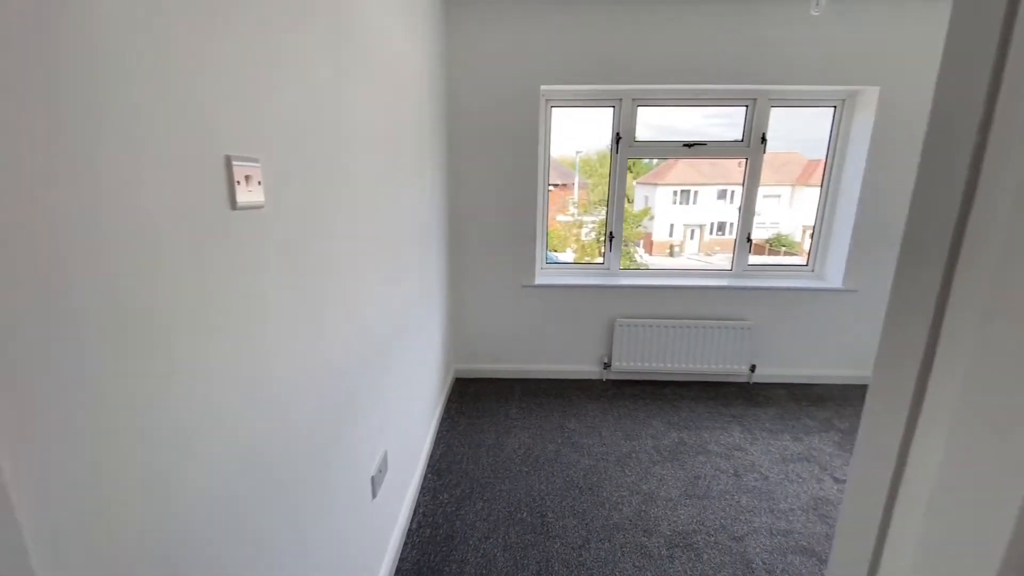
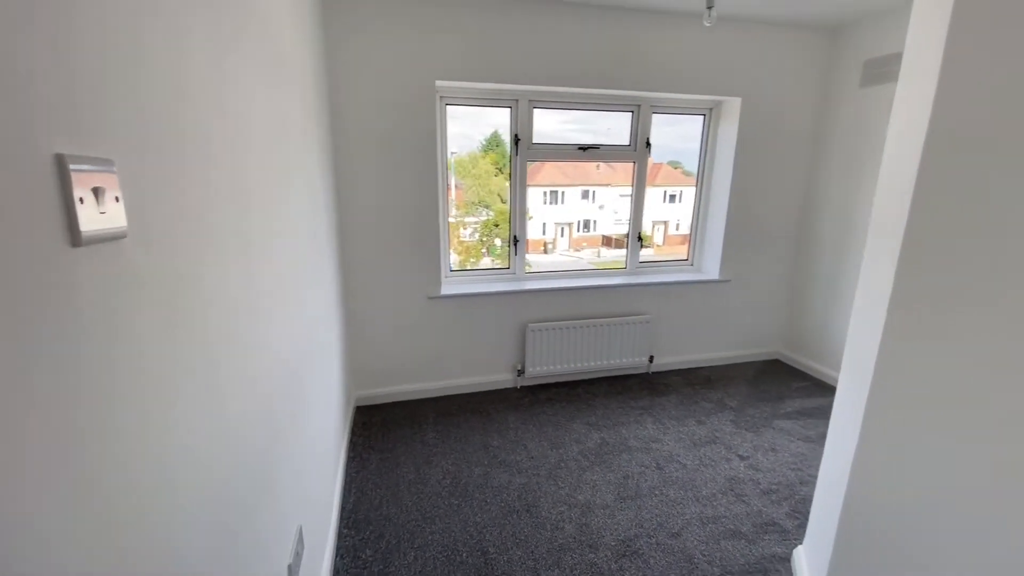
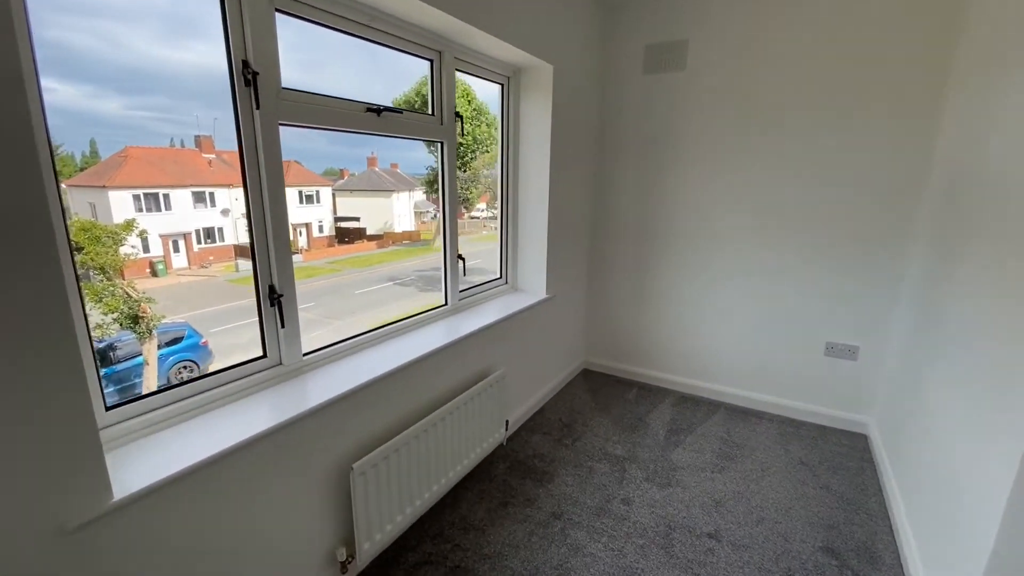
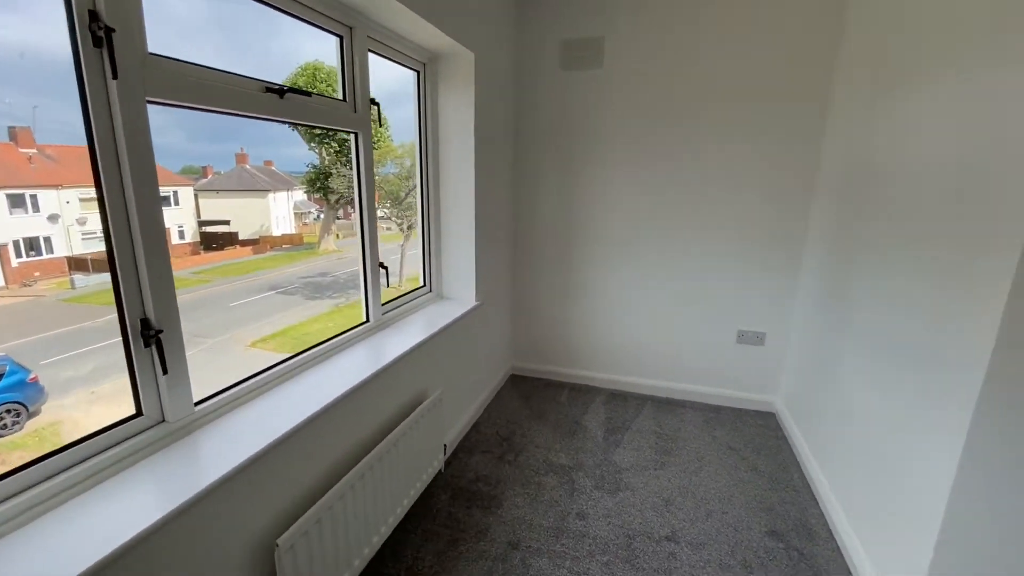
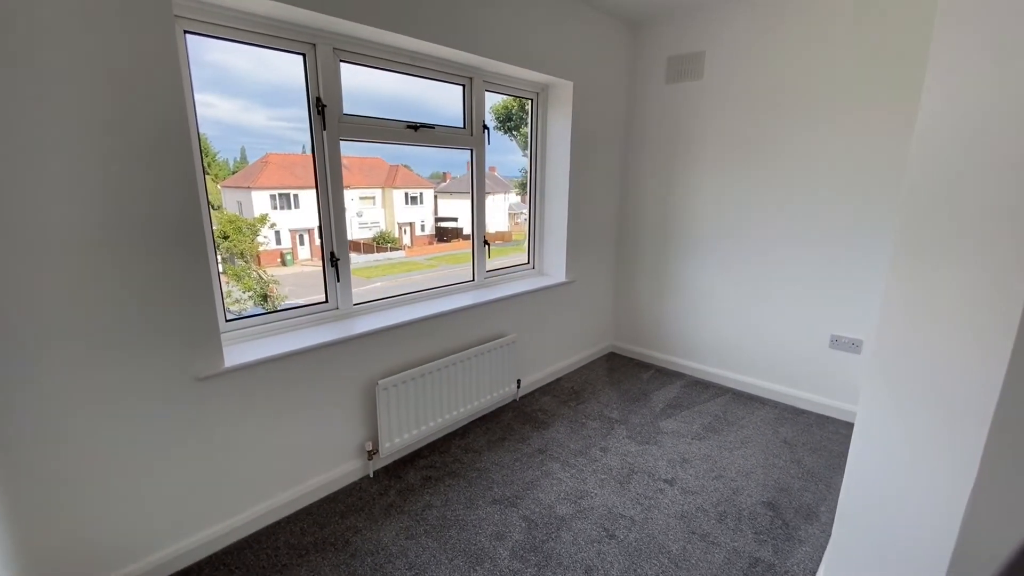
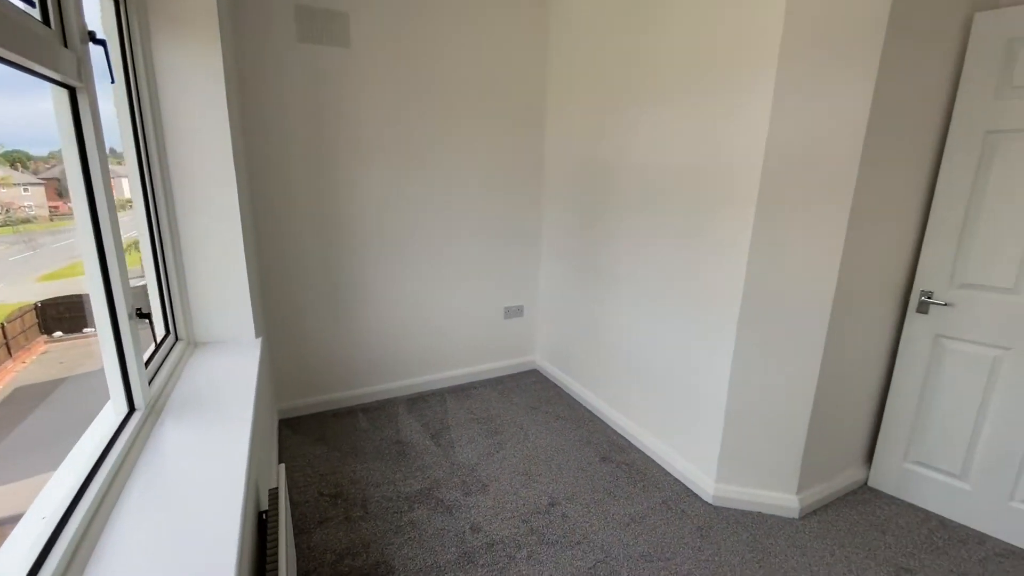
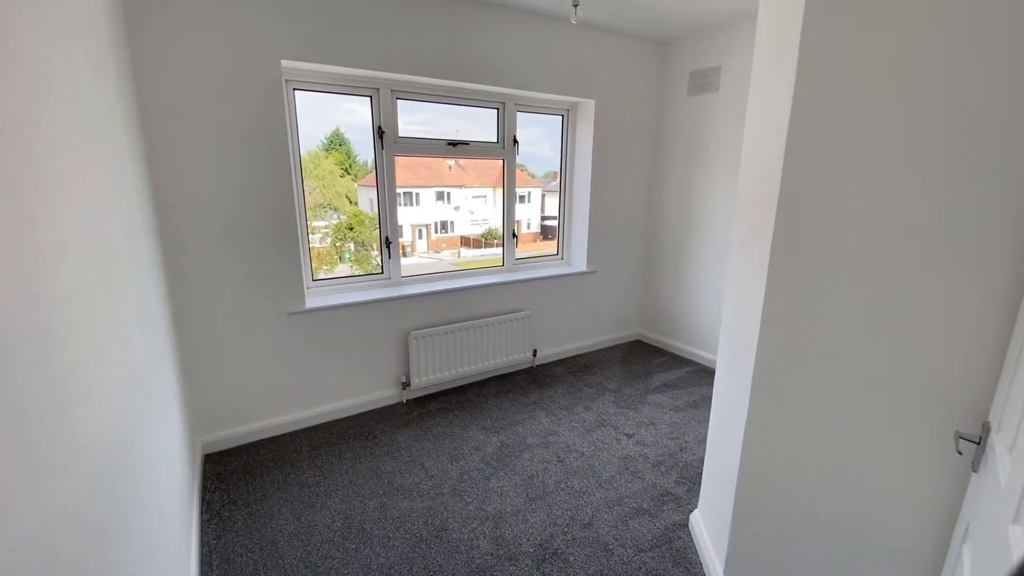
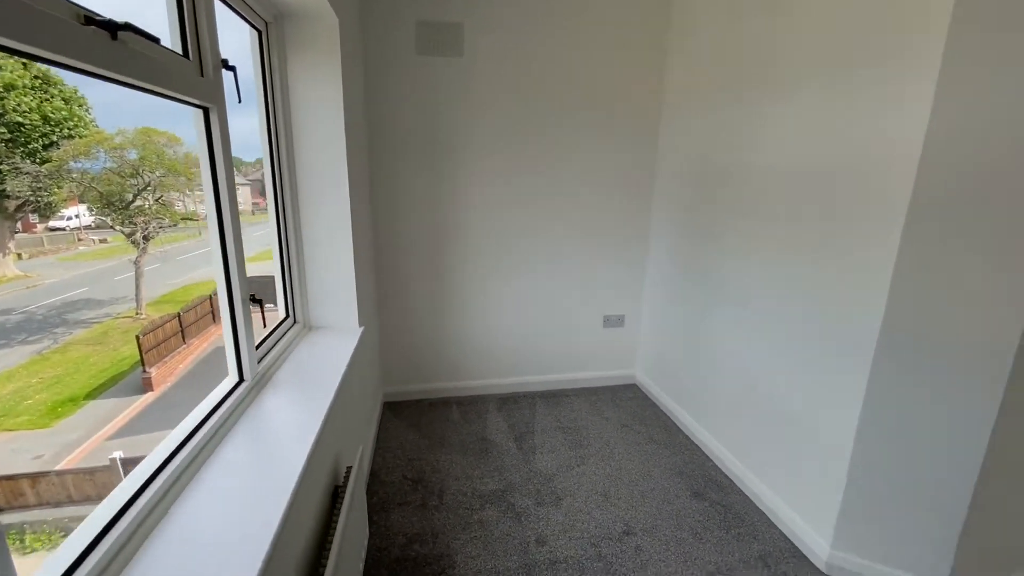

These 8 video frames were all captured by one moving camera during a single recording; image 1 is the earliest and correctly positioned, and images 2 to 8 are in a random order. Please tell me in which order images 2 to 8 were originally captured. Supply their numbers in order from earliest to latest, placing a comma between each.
2, 7, 5, 3, 4, 8, 6
